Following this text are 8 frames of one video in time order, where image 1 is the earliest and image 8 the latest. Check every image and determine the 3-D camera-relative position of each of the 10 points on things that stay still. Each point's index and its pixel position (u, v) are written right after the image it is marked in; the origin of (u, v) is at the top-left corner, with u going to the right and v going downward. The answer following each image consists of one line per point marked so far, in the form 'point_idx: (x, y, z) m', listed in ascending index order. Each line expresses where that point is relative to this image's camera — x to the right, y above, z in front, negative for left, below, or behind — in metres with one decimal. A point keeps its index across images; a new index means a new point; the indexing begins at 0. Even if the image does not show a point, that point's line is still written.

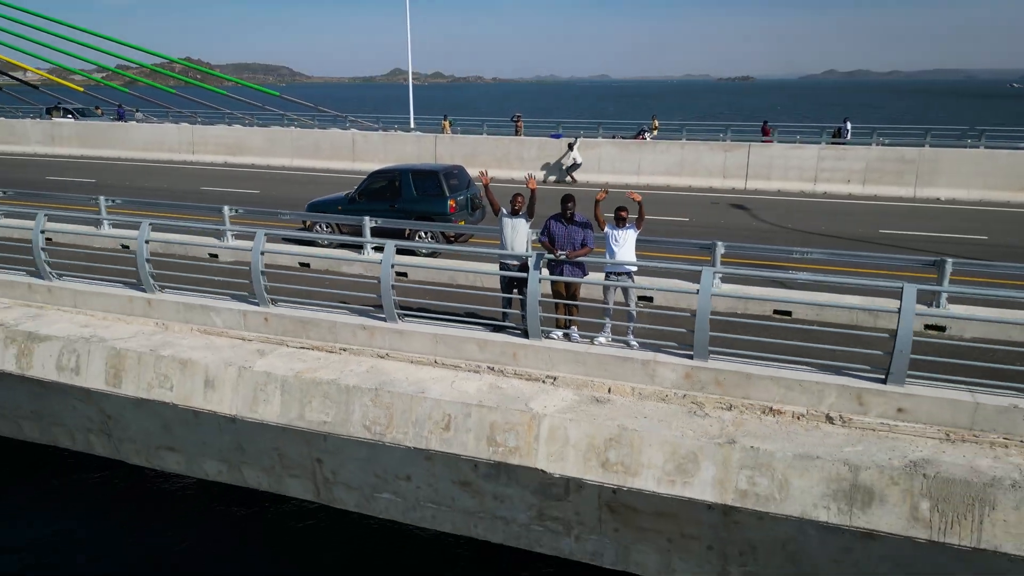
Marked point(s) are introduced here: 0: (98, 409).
0: (-4.0, -1.2, +7.2) m
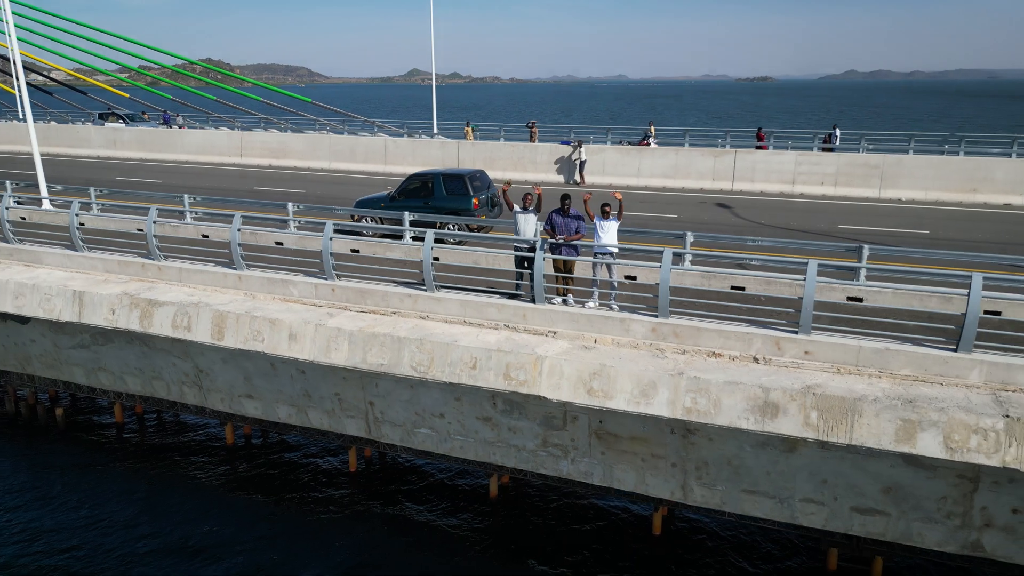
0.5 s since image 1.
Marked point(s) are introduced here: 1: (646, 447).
0: (-3.9, -0.9, +9.0) m
1: (+1.3, -1.5, +7.2) m
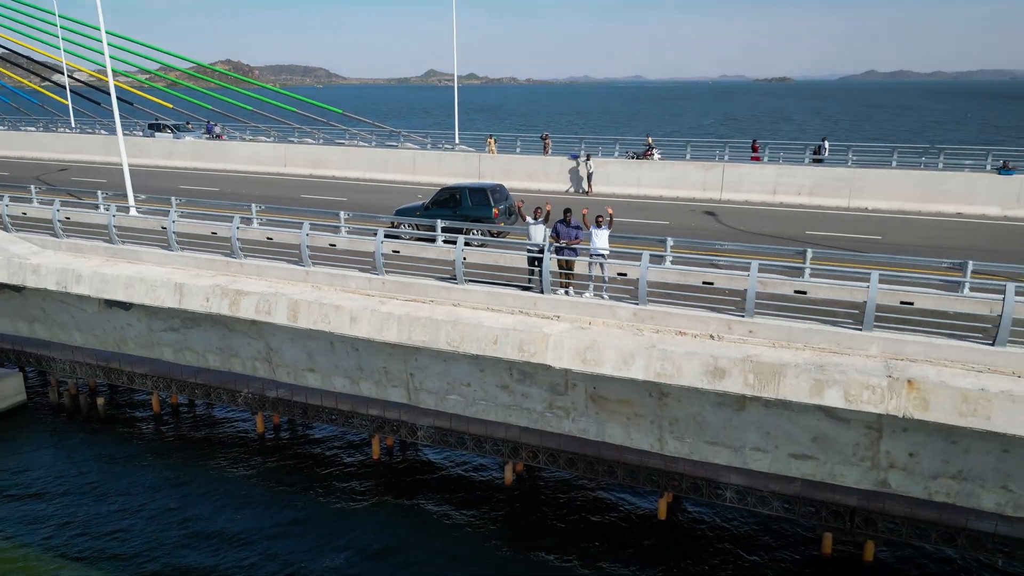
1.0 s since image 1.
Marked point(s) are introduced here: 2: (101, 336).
0: (-3.7, -0.8, +11.1) m
1: (+1.5, -1.5, +9.1) m
2: (-6.8, -0.8, +12.3) m
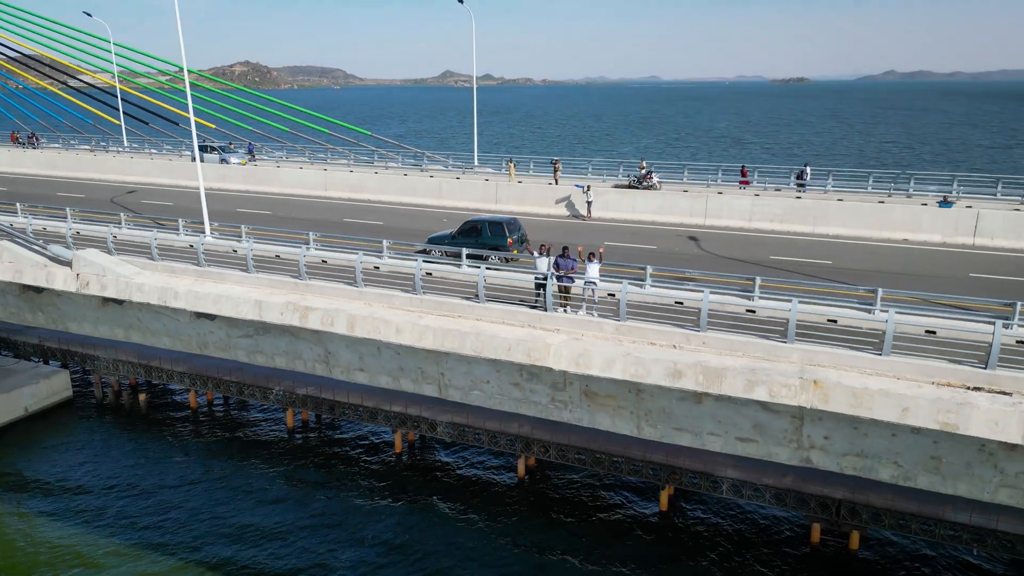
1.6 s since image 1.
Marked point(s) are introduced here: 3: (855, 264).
0: (-3.5, -1.1, +13.8) m
1: (+1.6, -1.8, +11.7) m
2: (-6.6, -1.0, +15.1) m
3: (+6.9, +0.5, +15.1) m
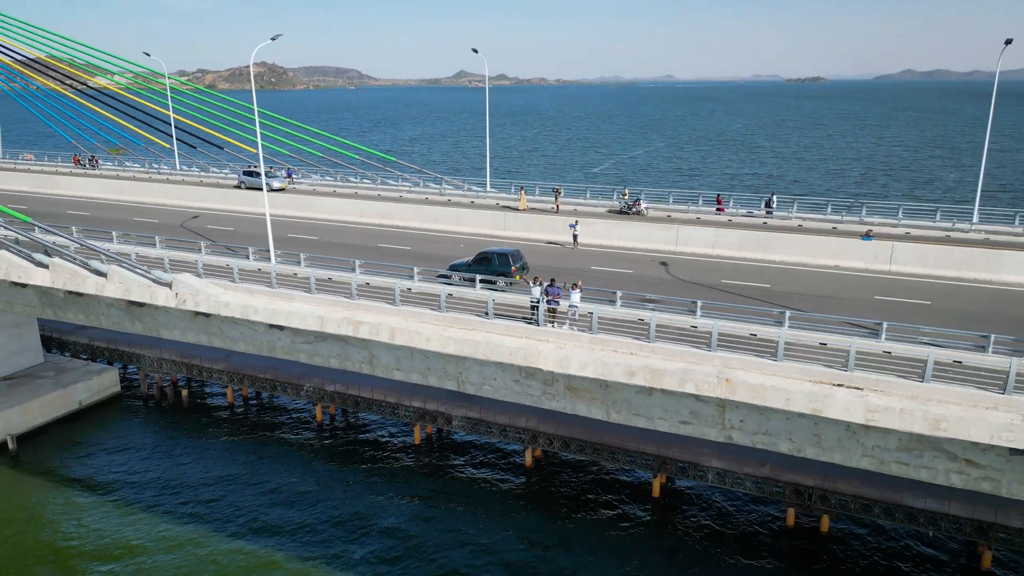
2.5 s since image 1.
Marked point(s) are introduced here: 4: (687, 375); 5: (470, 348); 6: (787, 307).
0: (-3.4, -1.6, +17.8) m
1: (+1.6, -2.2, +15.7) m
2: (-6.5, -1.5, +19.2) m
3: (+7.0, +0.1, +19.0) m
4: (+3.3, -1.6, +14.0) m
5: (-0.9, -1.3, +15.8) m
6: (+6.3, -0.4, +17.3) m
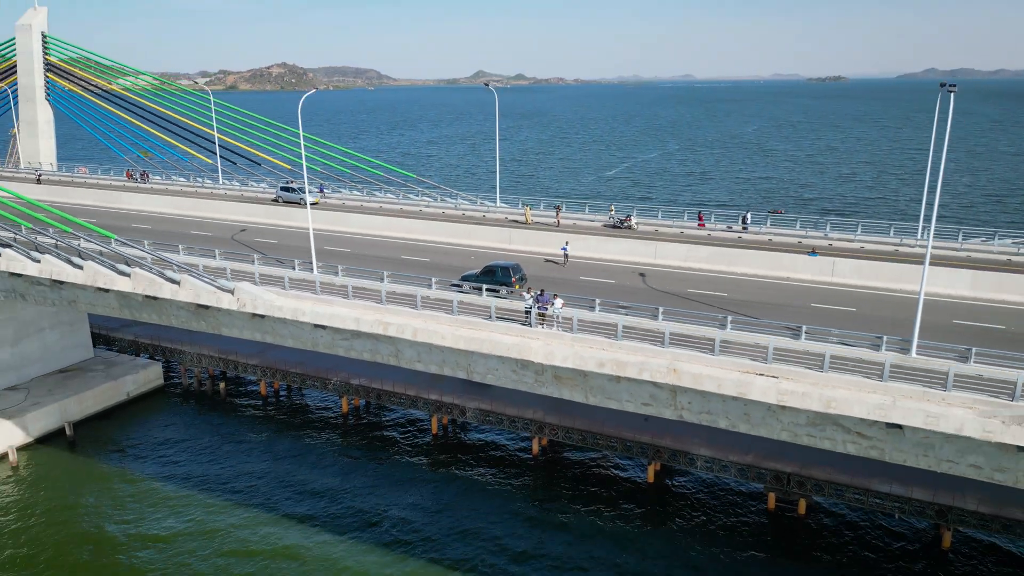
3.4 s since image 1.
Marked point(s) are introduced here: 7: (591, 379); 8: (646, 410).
0: (-3.4, -1.8, +21.9) m
1: (+1.6, -2.5, +19.7) m
2: (-6.5, -1.7, +23.4) m
3: (+7.0, -0.2, +22.9) m
4: (+3.2, -1.9, +17.9) m
5: (-1.0, -1.5, +19.8) m
6: (+6.3, -0.7, +21.2) m
7: (+2.0, -2.4, +19.4) m
8: (+3.4, -3.1, +19.0) m
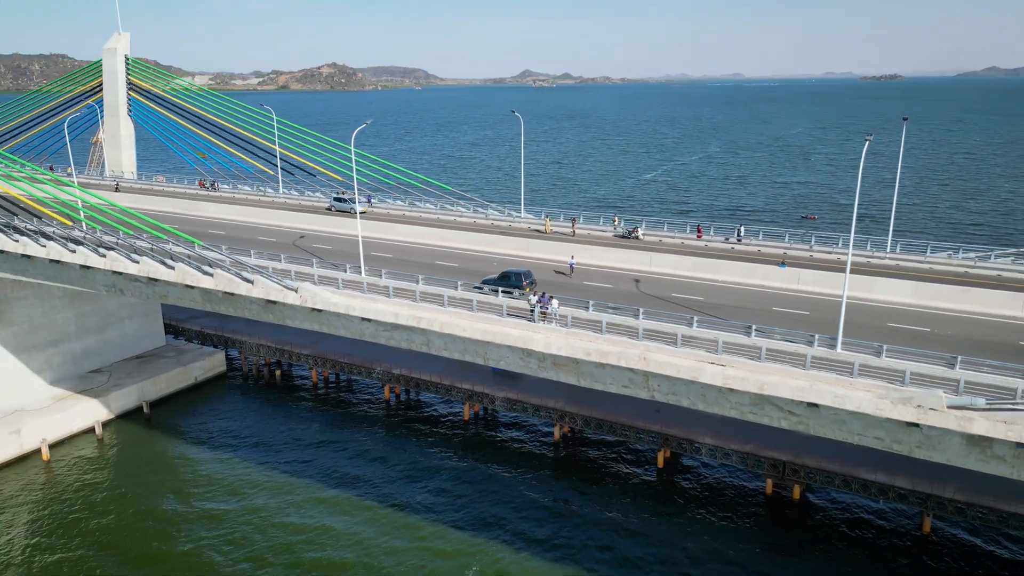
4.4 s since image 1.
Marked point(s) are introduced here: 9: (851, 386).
0: (-3.1, -1.8, +26.9) m
1: (+1.8, -2.6, +24.3) m
2: (-6.0, -1.6, +28.5) m
3: (+7.4, -0.4, +27.2) m
4: (+3.3, -2.0, +22.5) m
5: (-0.7, -1.6, +24.6) m
6: (+6.6, -0.8, +25.5) m
7: (+2.2, -2.5, +24.0) m
8: (+3.6, -3.3, +23.5) m
9: (+9.1, -2.6, +19.9) m
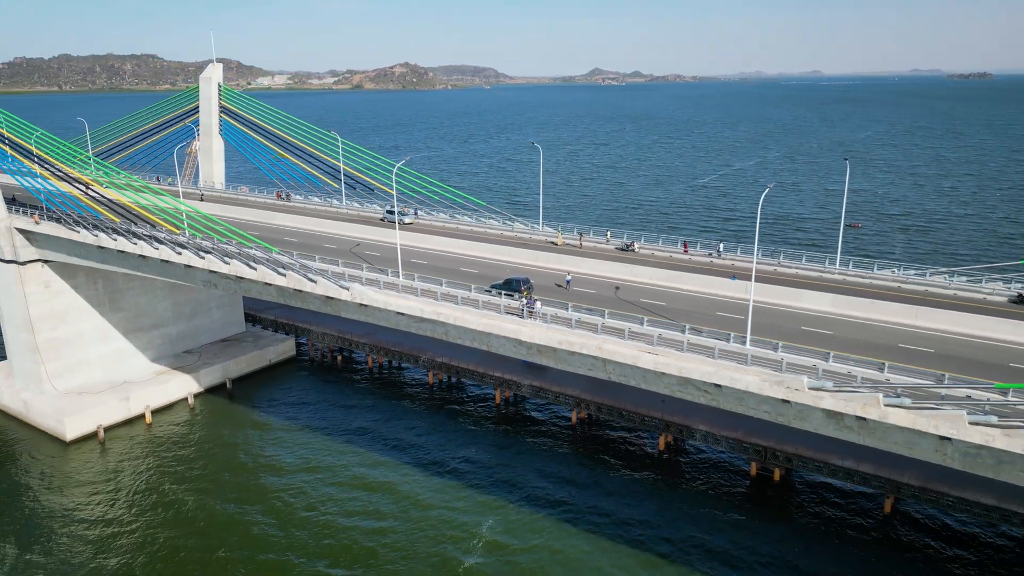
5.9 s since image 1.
0: (-3.1, -1.9, +34.6) m
1: (+1.5, -2.8, +31.7) m
2: (-5.9, -1.7, +36.5) m
3: (+7.4, -0.7, +34.0) m
4: (+2.8, -2.3, +29.7) m
5: (-1.0, -1.7, +32.2) m
6: (+6.4, -1.2, +32.5) m
7: (+1.9, -2.8, +31.3) m
8: (+3.2, -3.5, +30.7) m
9: (+8.4, -3.0, +26.7) m
